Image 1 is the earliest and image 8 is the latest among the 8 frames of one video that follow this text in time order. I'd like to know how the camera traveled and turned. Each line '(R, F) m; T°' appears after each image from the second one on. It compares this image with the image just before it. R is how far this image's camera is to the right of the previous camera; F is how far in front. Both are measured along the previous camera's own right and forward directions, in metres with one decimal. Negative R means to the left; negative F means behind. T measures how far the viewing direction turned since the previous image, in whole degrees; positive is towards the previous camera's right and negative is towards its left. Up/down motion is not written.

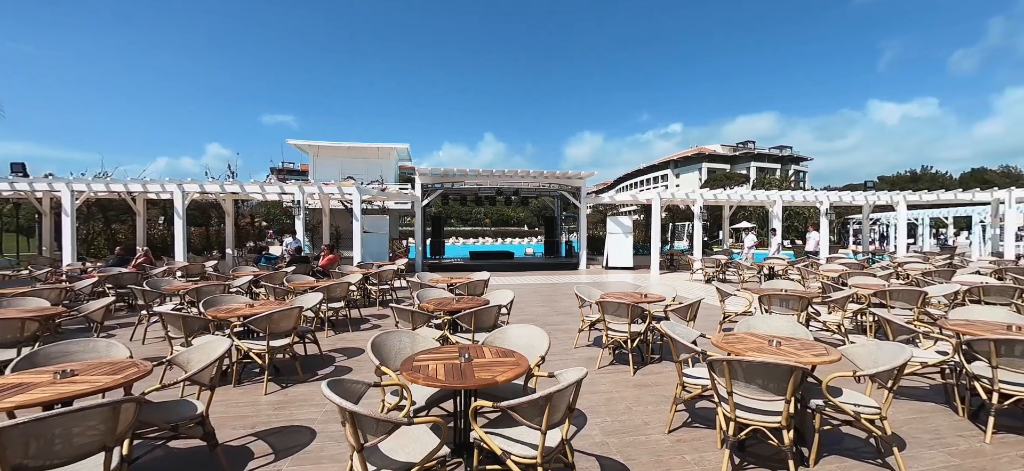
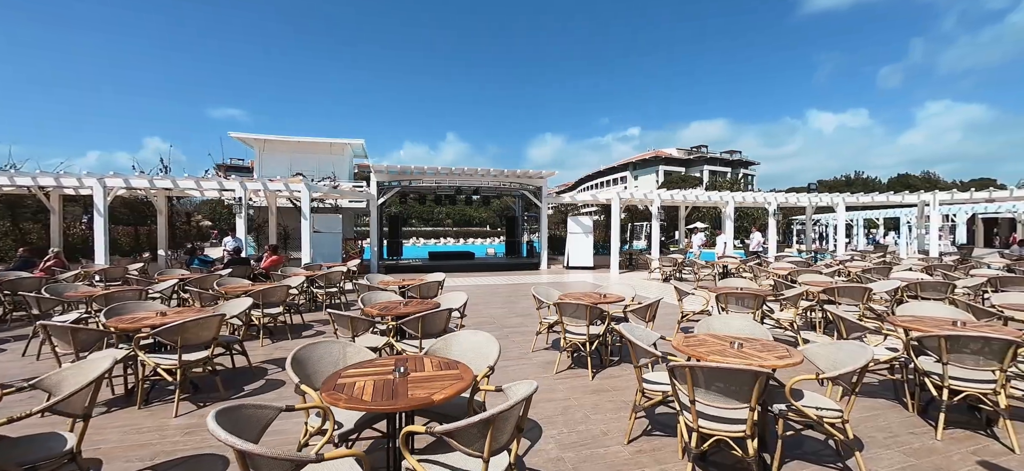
(+0.1, +0.3) m; +5°
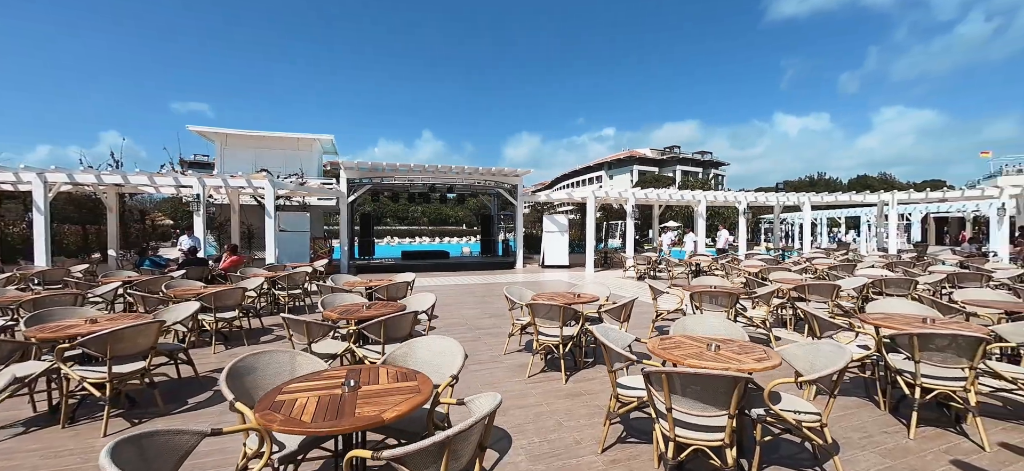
(+0.1, +0.2) m; +3°
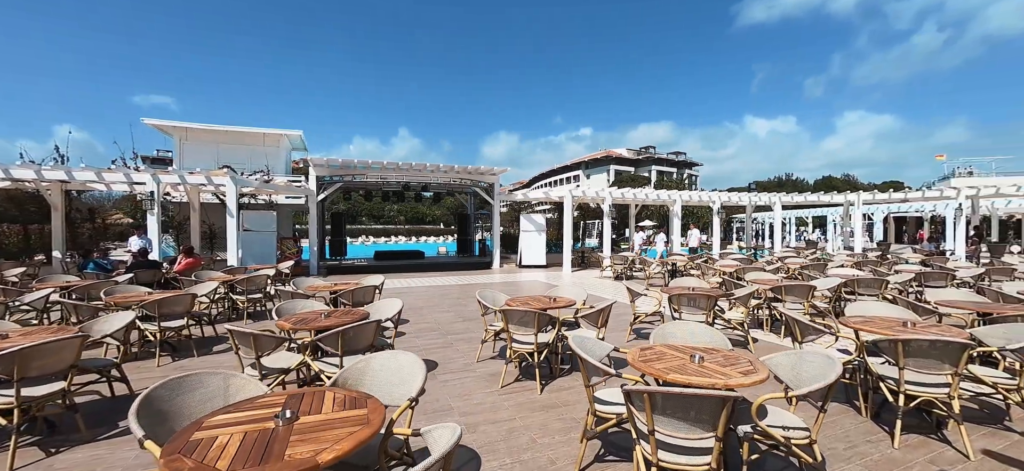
(+0.1, +0.2) m; +3°
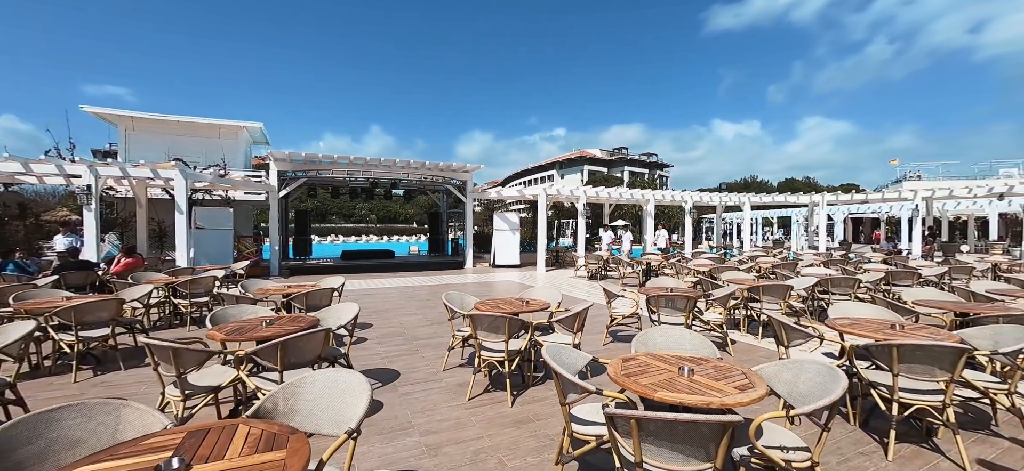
(0.0, +0.3) m; +4°
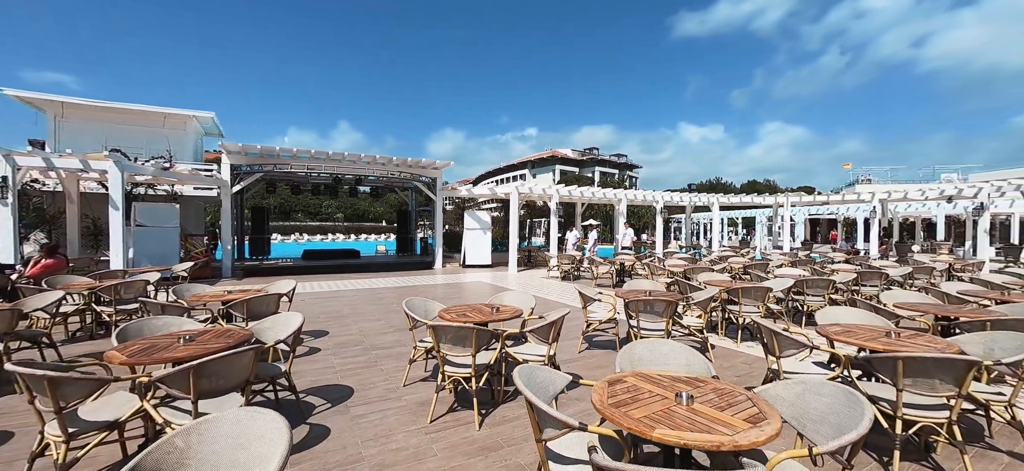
(0.0, +0.4) m; +4°
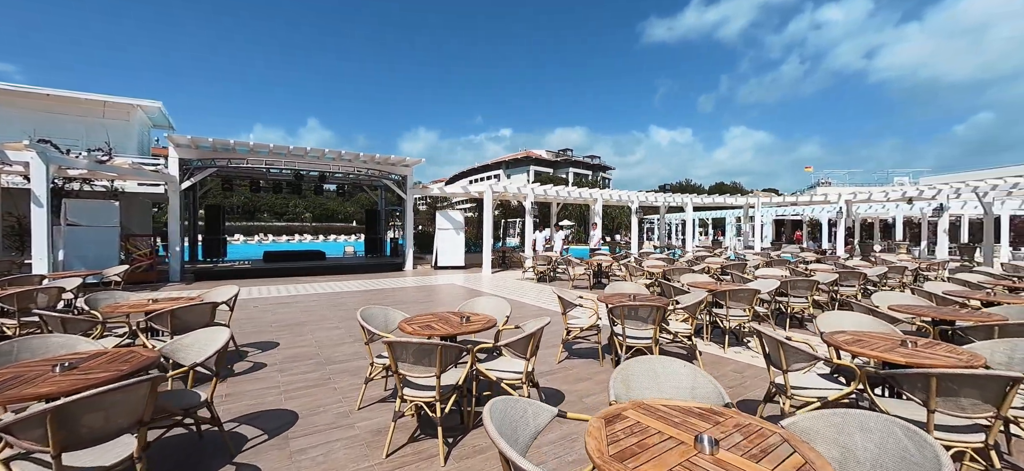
(0.0, +0.4) m; +4°
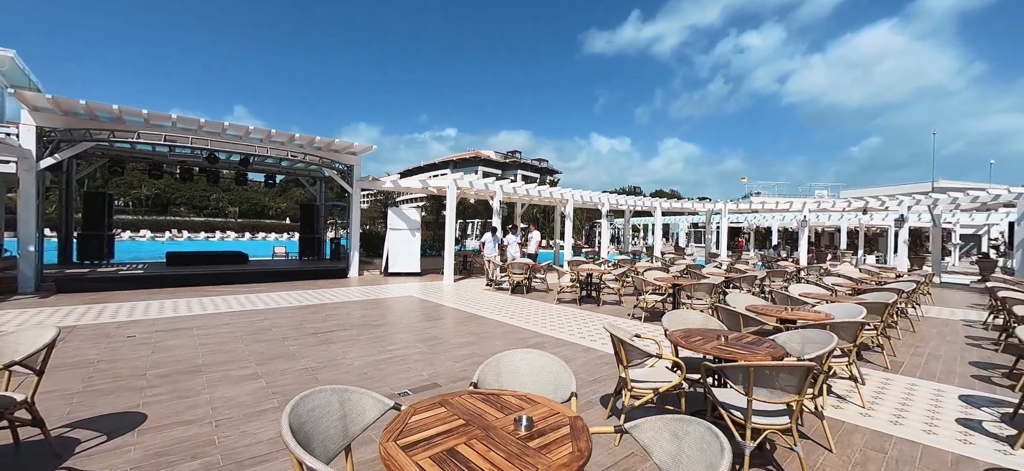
(-0.6, +1.6) m; +8°
